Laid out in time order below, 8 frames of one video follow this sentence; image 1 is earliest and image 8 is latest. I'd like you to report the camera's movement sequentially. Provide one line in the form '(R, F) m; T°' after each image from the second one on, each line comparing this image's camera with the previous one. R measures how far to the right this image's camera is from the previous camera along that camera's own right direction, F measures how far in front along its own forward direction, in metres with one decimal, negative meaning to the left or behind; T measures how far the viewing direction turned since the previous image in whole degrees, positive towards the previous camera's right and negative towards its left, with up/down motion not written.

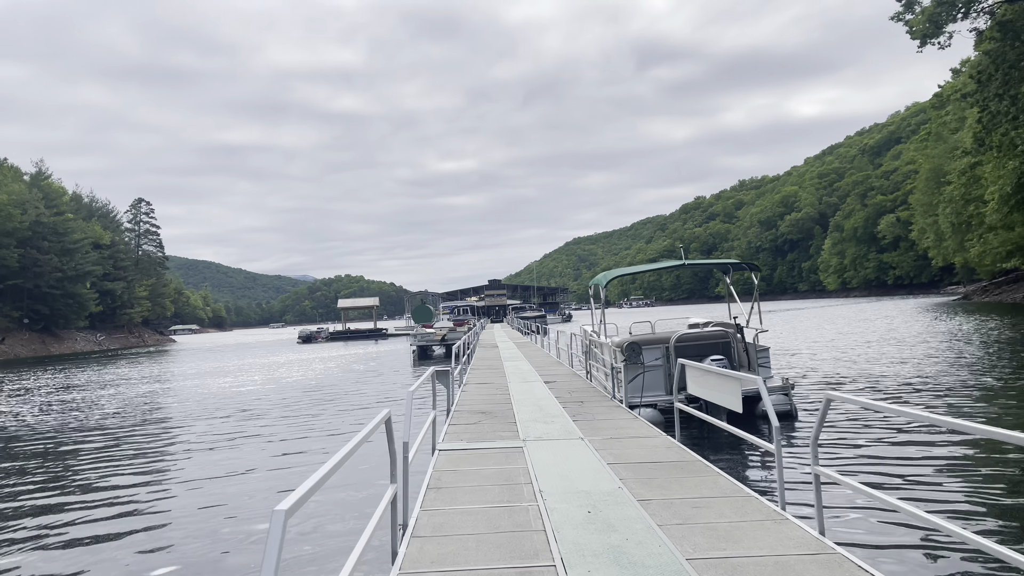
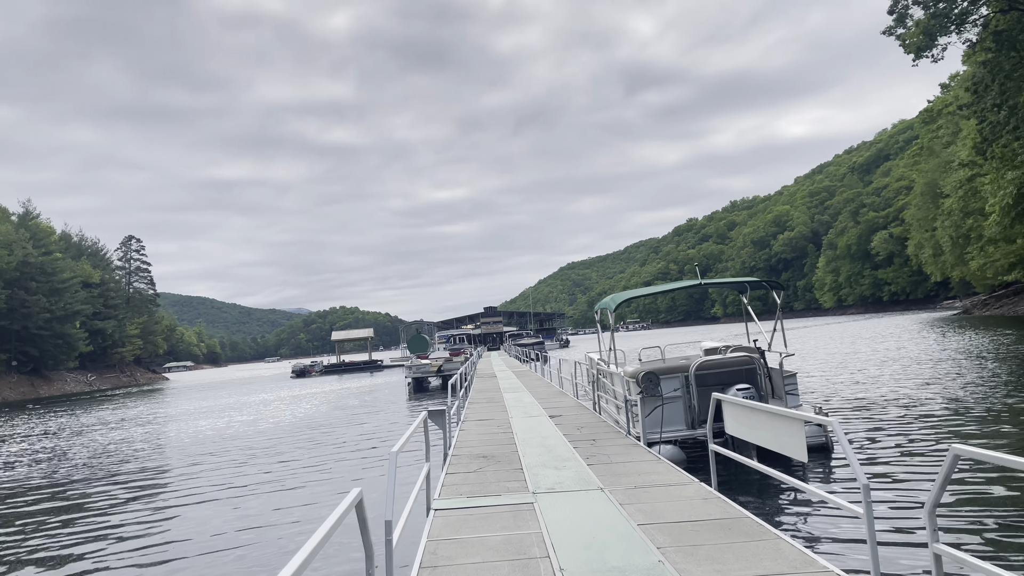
(-0.1, +1.5) m; 0°
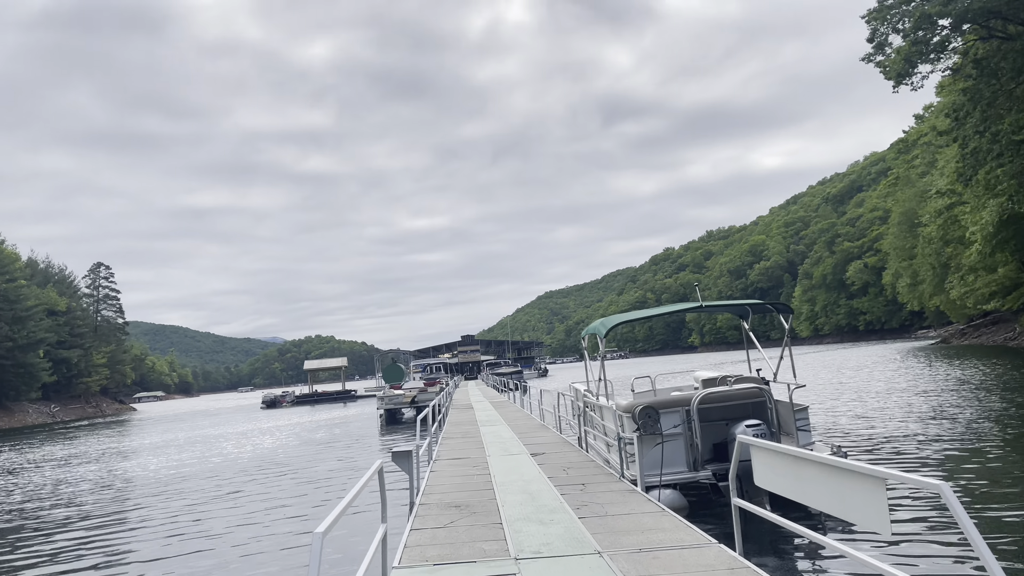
(0.0, +1.7) m; +2°
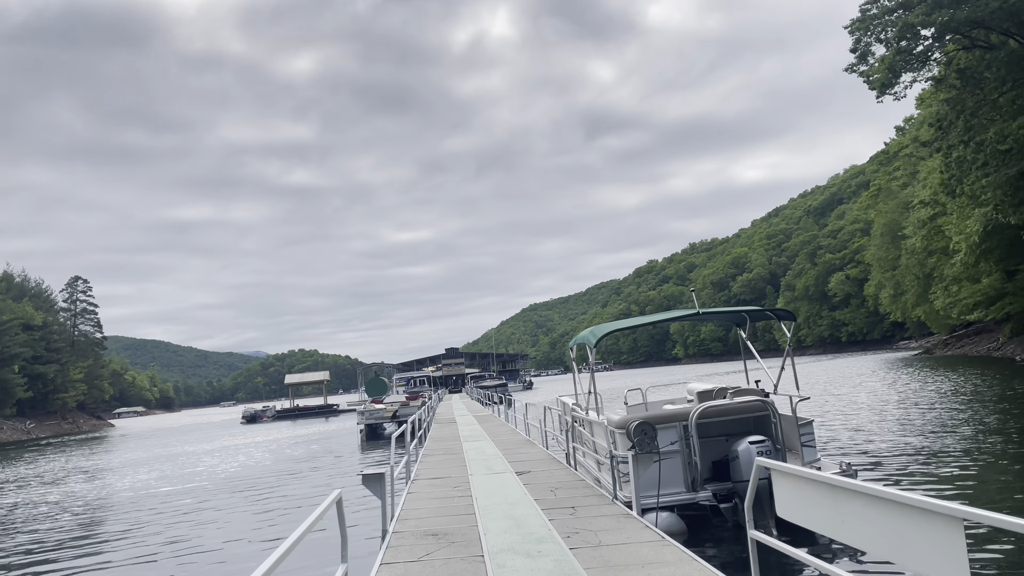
(0.0, +1.0) m; +1°
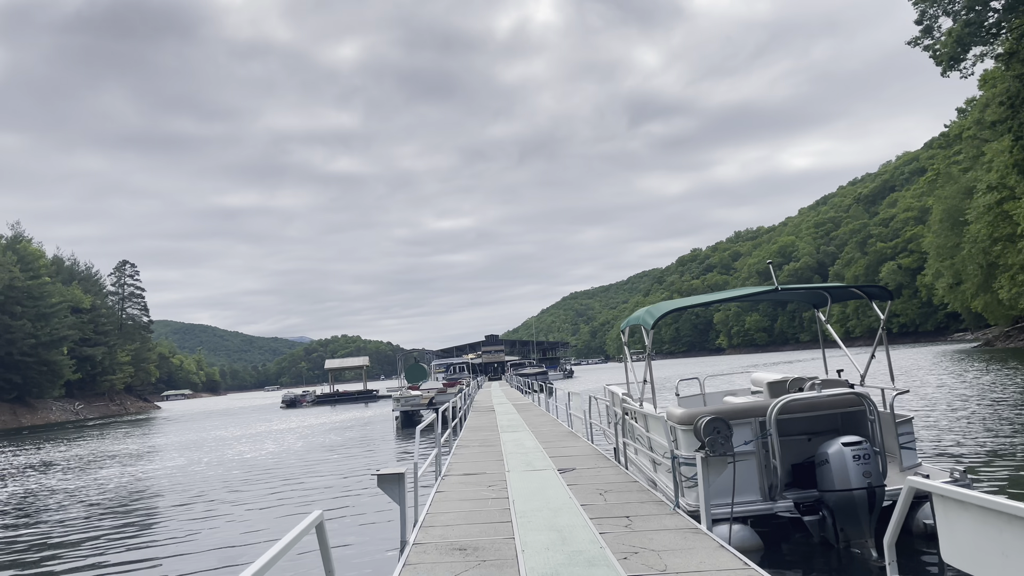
(0.0, +1.7) m; -3°
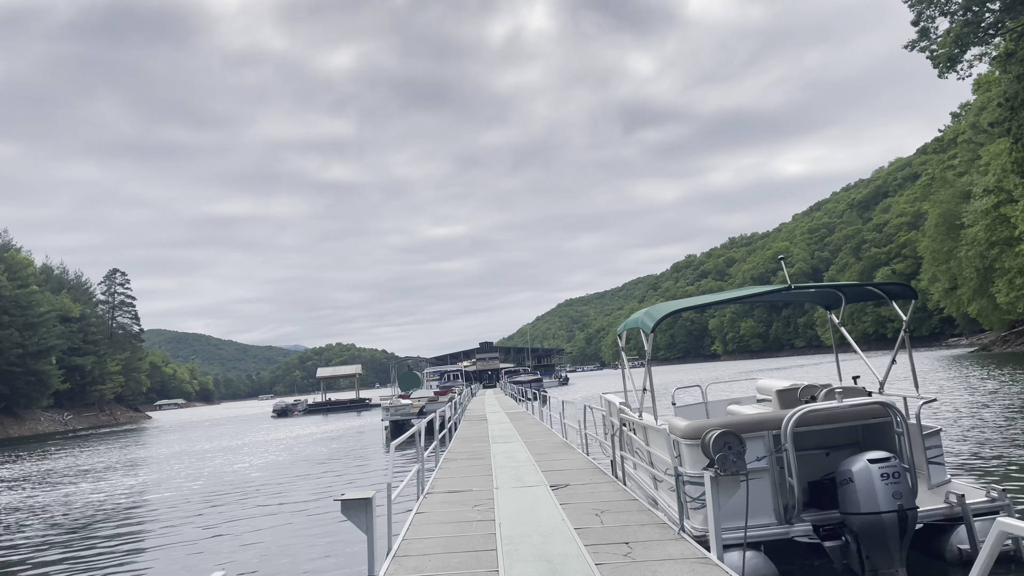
(+0.1, +1.0) m; 0°
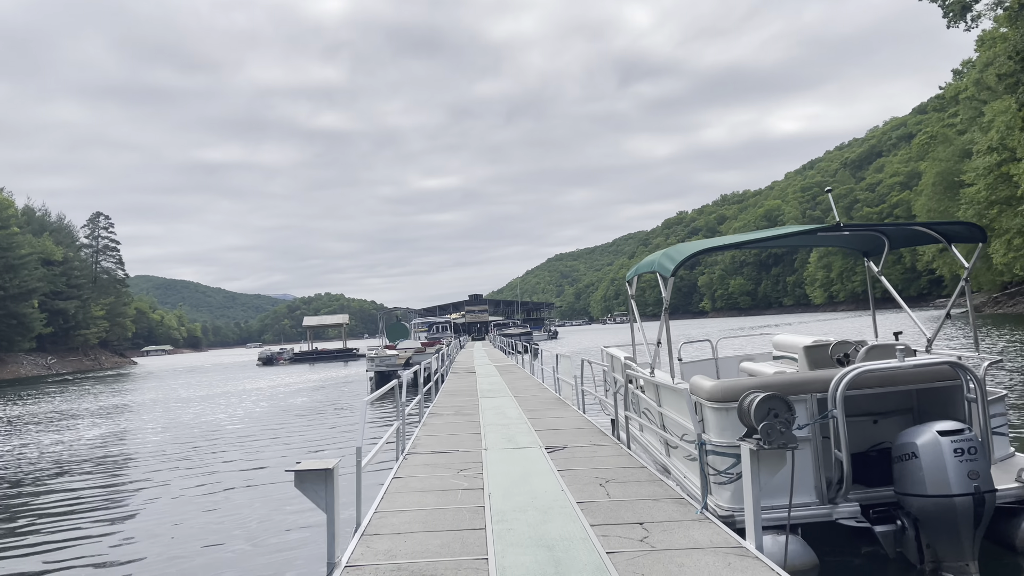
(-0.1, +1.5) m; +1°
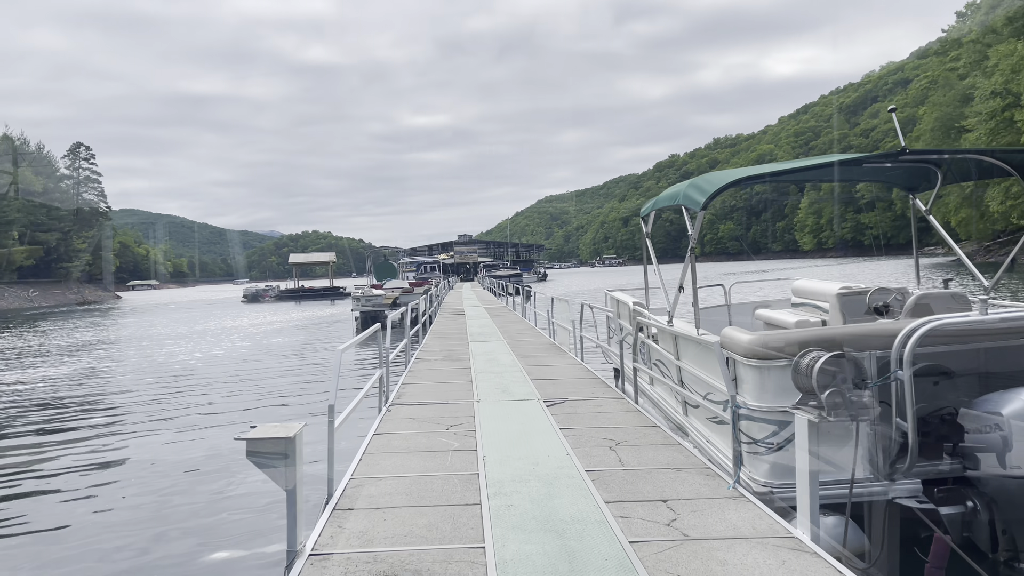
(-0.1, +1.3) m; +1°
